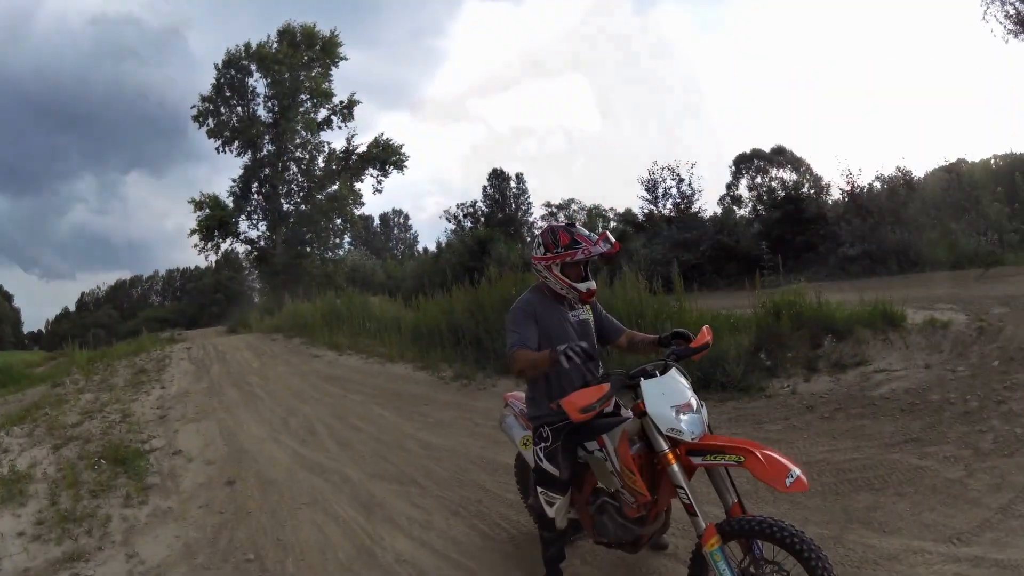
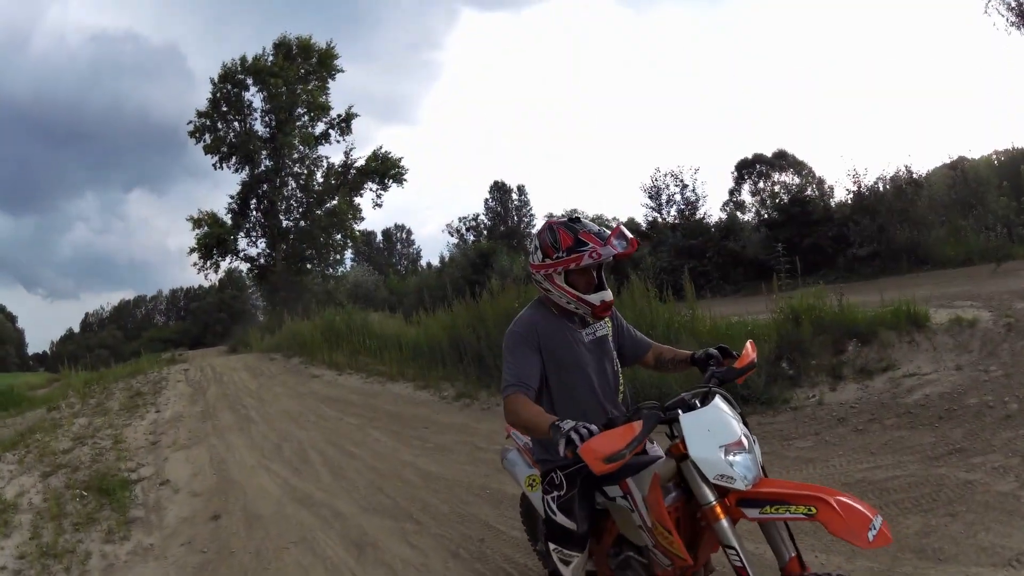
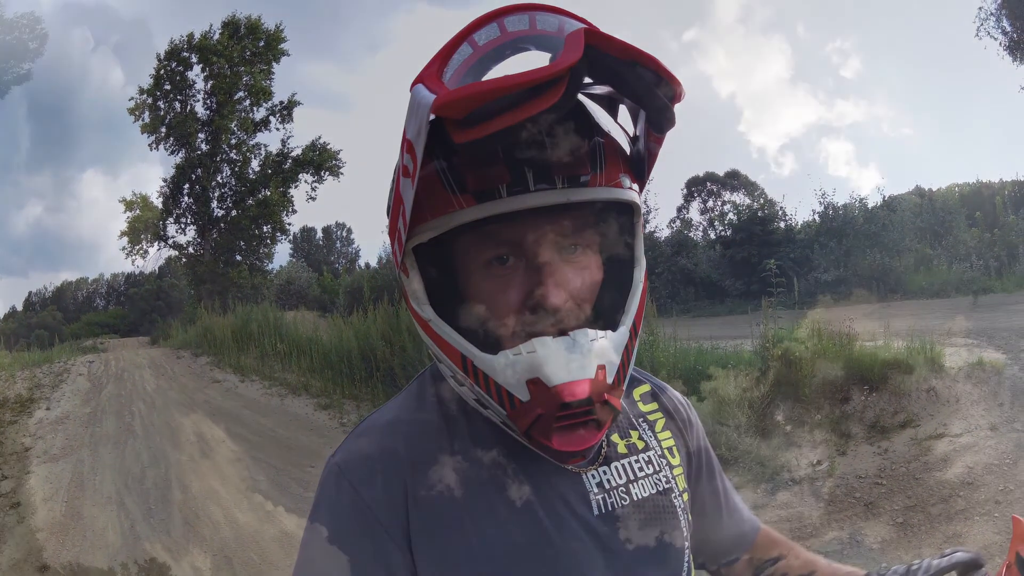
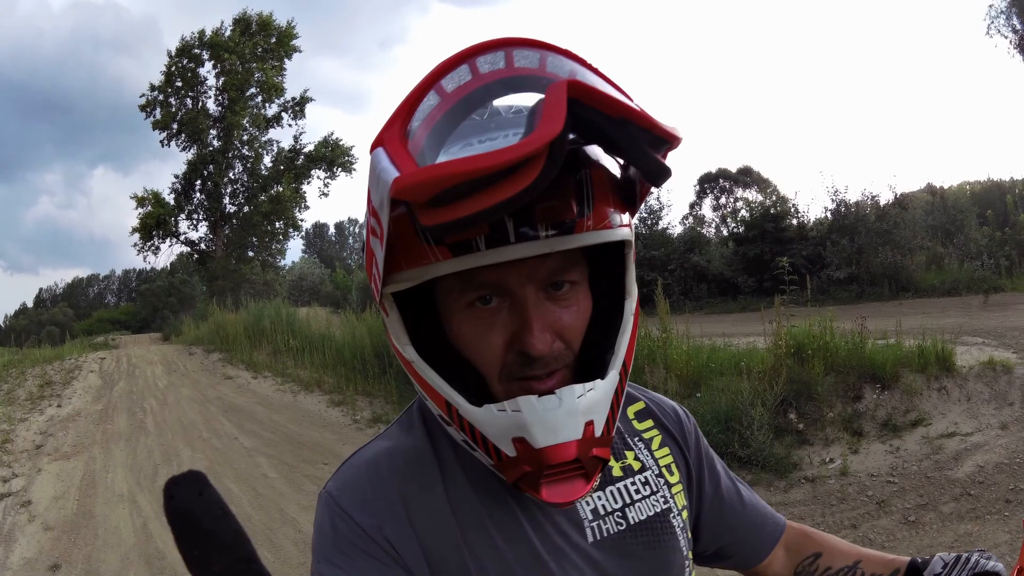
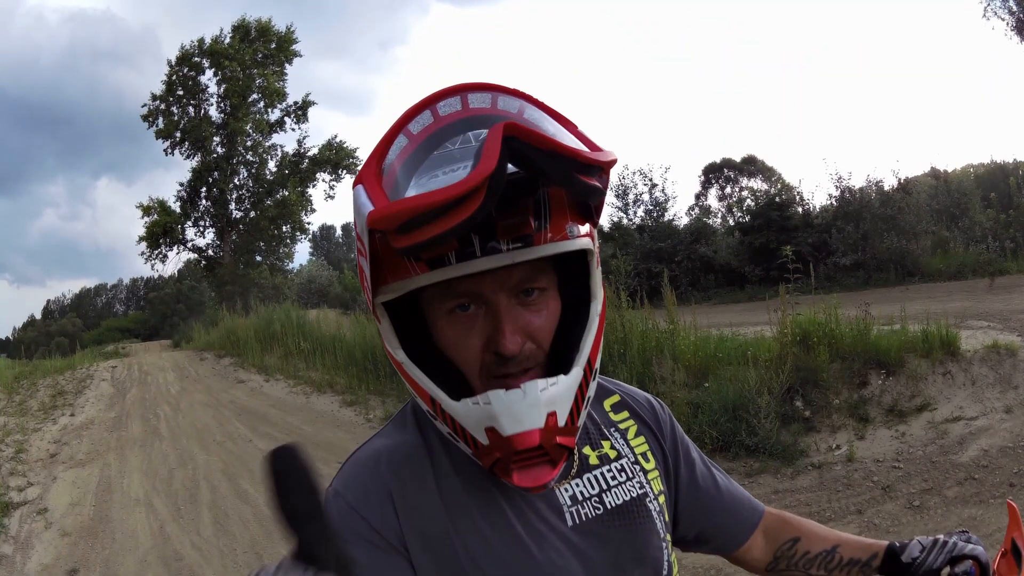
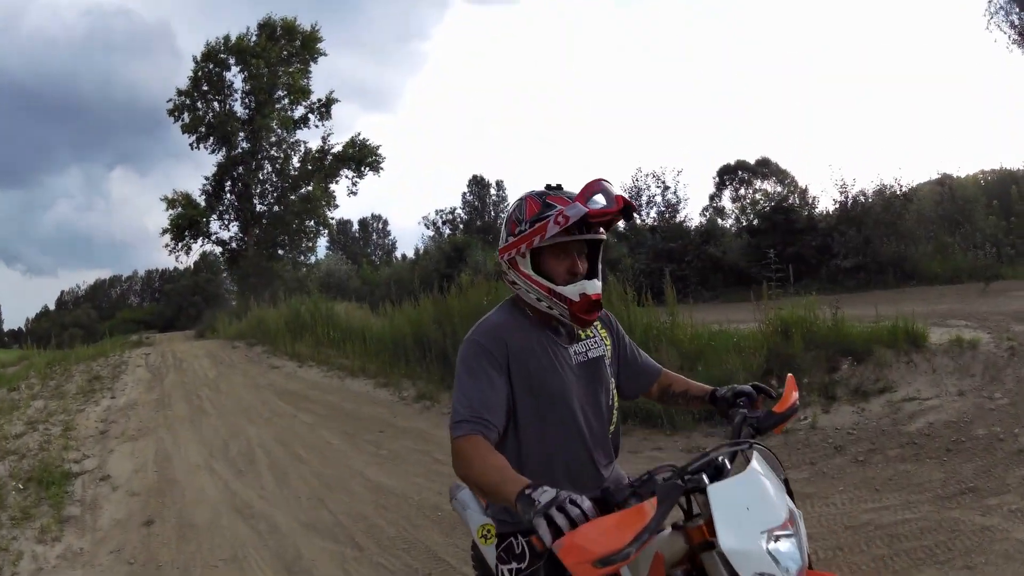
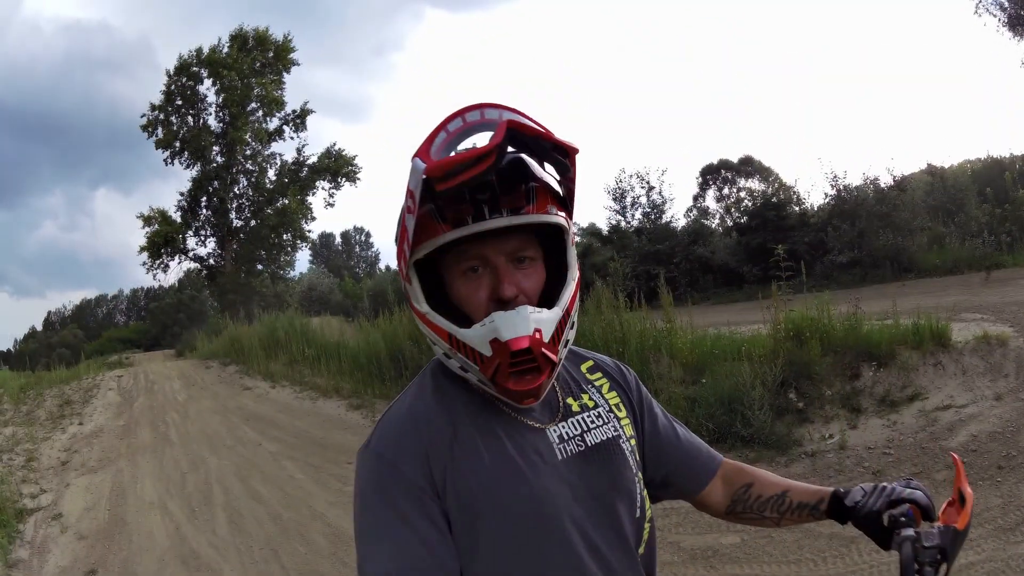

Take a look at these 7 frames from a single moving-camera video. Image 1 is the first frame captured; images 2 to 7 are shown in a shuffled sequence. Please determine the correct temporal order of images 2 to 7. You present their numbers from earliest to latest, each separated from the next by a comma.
2, 6, 7, 5, 4, 3
